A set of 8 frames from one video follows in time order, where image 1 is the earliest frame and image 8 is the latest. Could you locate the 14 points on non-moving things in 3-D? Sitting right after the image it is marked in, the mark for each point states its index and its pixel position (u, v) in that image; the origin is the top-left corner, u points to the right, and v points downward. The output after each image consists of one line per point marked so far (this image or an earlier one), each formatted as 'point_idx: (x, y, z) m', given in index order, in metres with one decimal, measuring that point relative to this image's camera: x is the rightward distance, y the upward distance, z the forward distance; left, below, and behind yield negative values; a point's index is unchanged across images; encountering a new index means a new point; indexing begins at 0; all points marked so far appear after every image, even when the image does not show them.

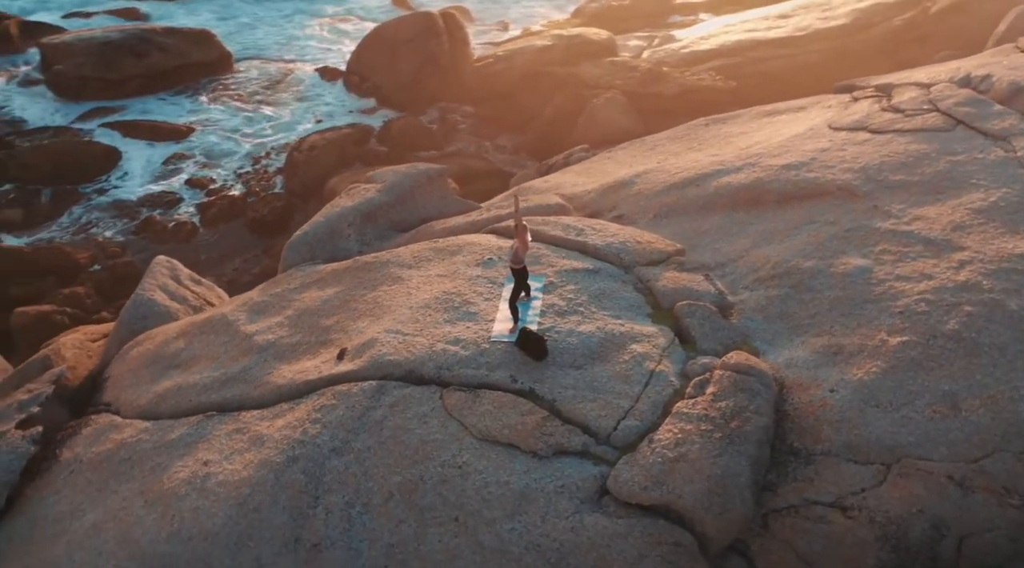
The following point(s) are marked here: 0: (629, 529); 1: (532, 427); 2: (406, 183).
0: (+0.4, -1.0, +2.8) m
1: (+0.1, -0.6, +3.2) m
2: (-1.0, +1.1, +7.5) m
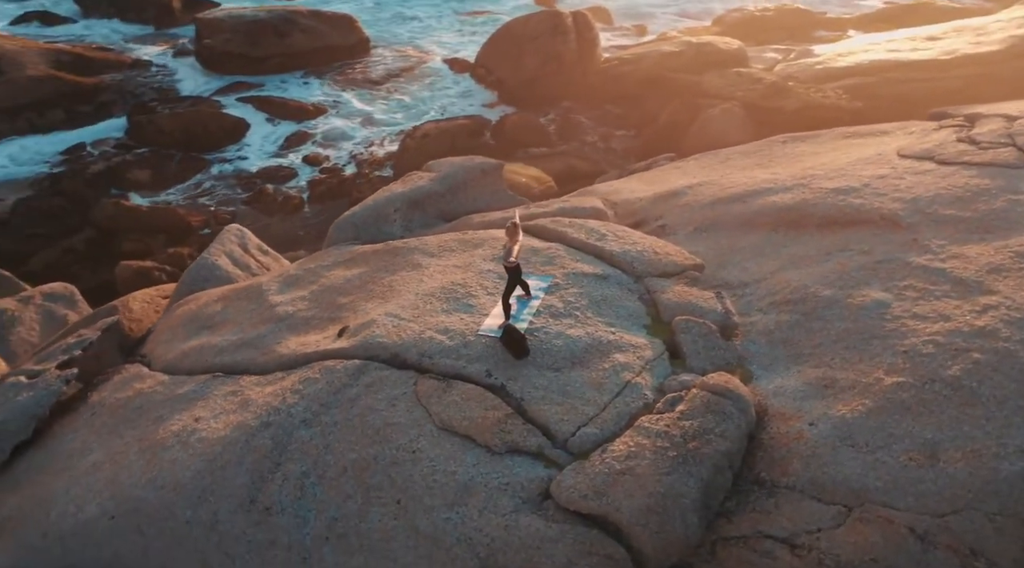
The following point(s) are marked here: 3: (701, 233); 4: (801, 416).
0: (+0.2, -1.0, +2.8) m
1: (-0.1, -0.6, +3.2) m
2: (-0.5, +1.1, +7.5) m
3: (+1.5, +0.4, +5.2) m
4: (+1.3, -0.6, +3.2) m
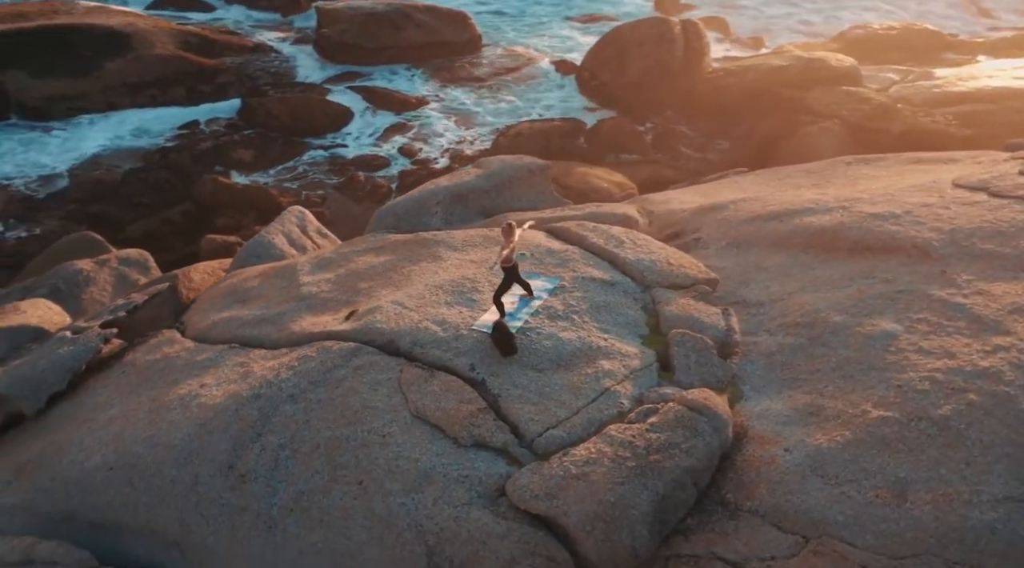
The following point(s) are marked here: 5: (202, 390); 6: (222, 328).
0: (0.0, -1.0, +2.8) m
1: (-0.2, -0.6, +3.2) m
2: (0.0, +1.2, +7.6) m
3: (+1.6, +0.3, +5.1) m
4: (+1.1, -0.7, +3.1) m
5: (-1.7, -0.6, +4.0) m
6: (-2.1, -0.3, +5.3) m
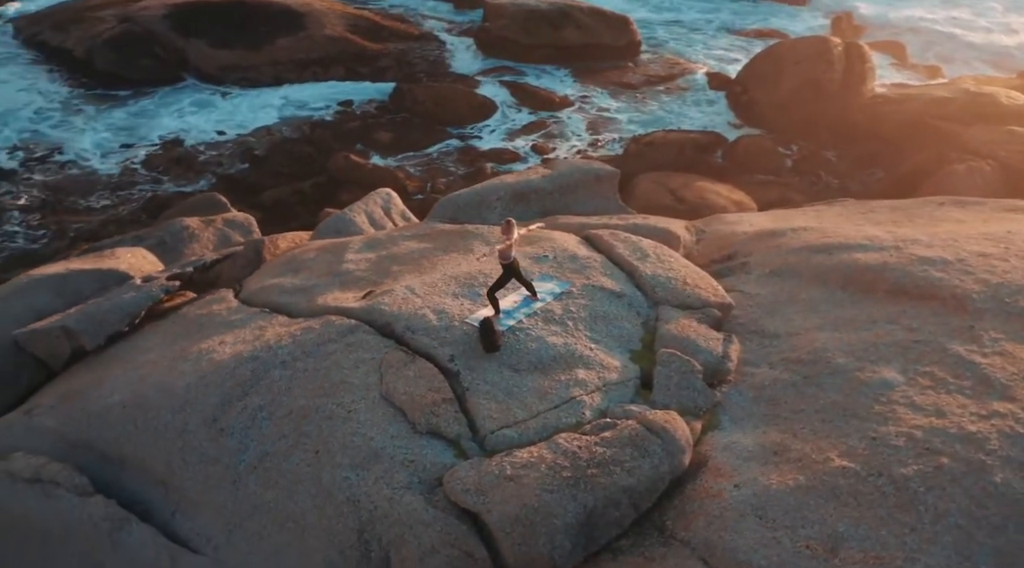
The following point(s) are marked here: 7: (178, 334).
0: (-0.3, -0.9, +2.8) m
1: (-0.4, -0.5, +3.3) m
2: (+0.7, +1.1, +7.6) m
3: (+1.8, +0.1, +4.9) m
4: (+0.9, -0.8, +3.0) m
5: (-1.8, -0.4, +4.3) m
6: (-1.9, -0.1, +5.6) m
7: (-2.4, -0.4, +5.3) m
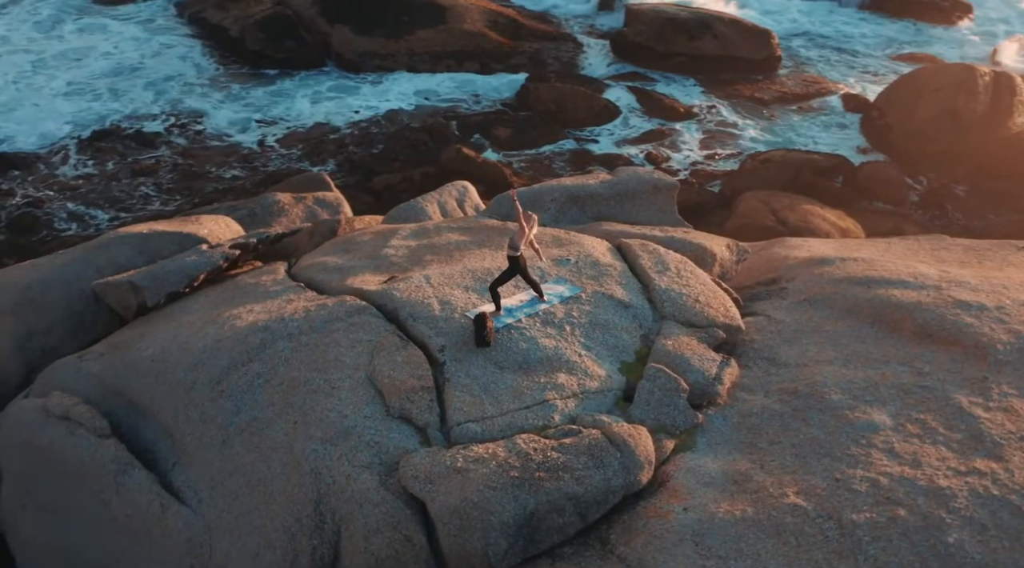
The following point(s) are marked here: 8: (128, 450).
0: (-0.5, -0.9, +2.9) m
1: (-0.5, -0.5, +3.4) m
2: (+1.2, +1.0, +7.5) m
3: (+1.9, -0.1, +4.7) m
4: (+0.7, -0.9, +2.9) m
5: (-1.7, -0.2, +4.6) m
6: (-1.7, +0.1, +5.9) m
7: (-2.3, -0.1, +5.6) m
8: (-2.1, -0.9, +3.9) m
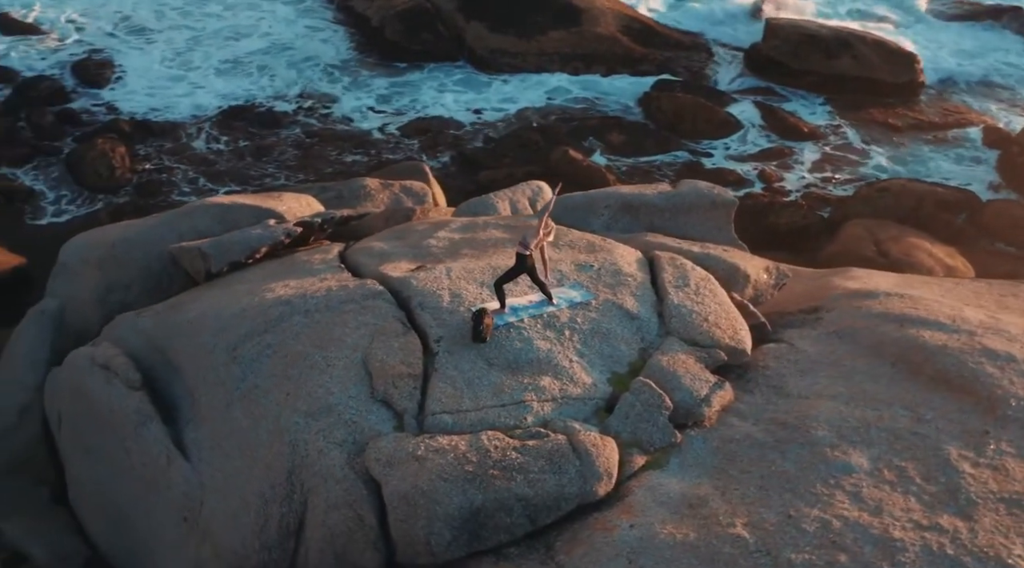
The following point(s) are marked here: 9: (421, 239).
0: (-0.7, -0.8, +3.1) m
1: (-0.6, -0.4, +3.6) m
2: (+1.8, +0.9, +7.4) m
3: (+2.0, -0.3, +4.5) m
4: (+0.5, -0.9, +2.9) m
5: (-1.6, 0.0, +4.9) m
6: (-1.3, +0.3, +6.2) m
7: (-2.0, +0.1, +6.0) m
8: (-2.1, -0.7, +4.3) m
9: (-0.8, +0.4, +6.3) m
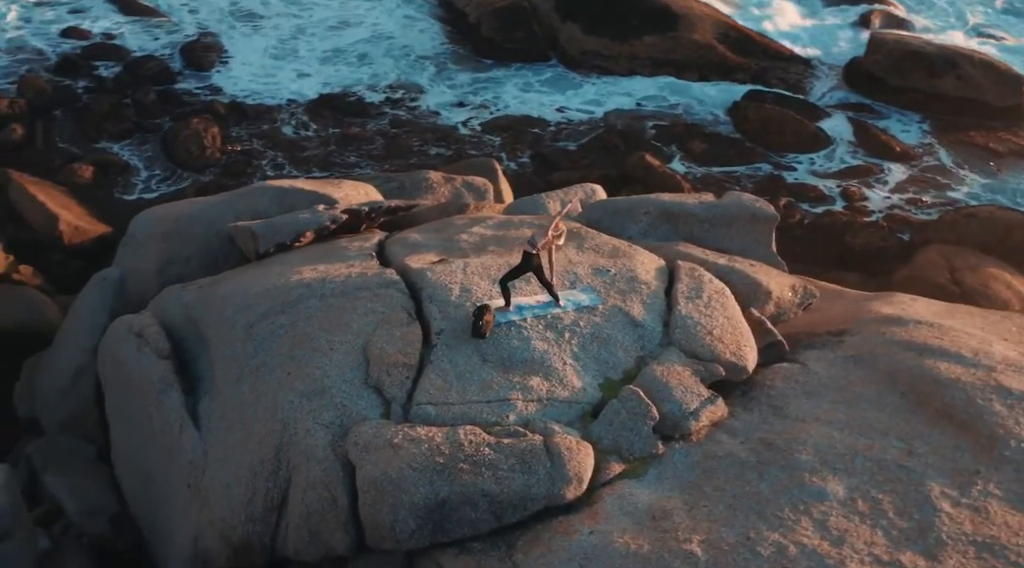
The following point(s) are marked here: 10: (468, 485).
0: (-0.8, -0.8, +3.2) m
1: (-0.6, -0.4, +3.7) m
2: (+2.2, +0.8, +7.2) m
3: (+2.0, -0.5, +4.4) m
4: (+0.3, -1.0, +2.9) m
5: (-1.5, +0.1, +5.1) m
6: (-1.1, +0.4, +6.3) m
7: (-1.8, +0.2, +6.2) m
8: (-2.1, -0.5, +4.5) m
9: (-0.5, +0.4, +6.4) m
10: (-0.2, -0.8, +3.0) m
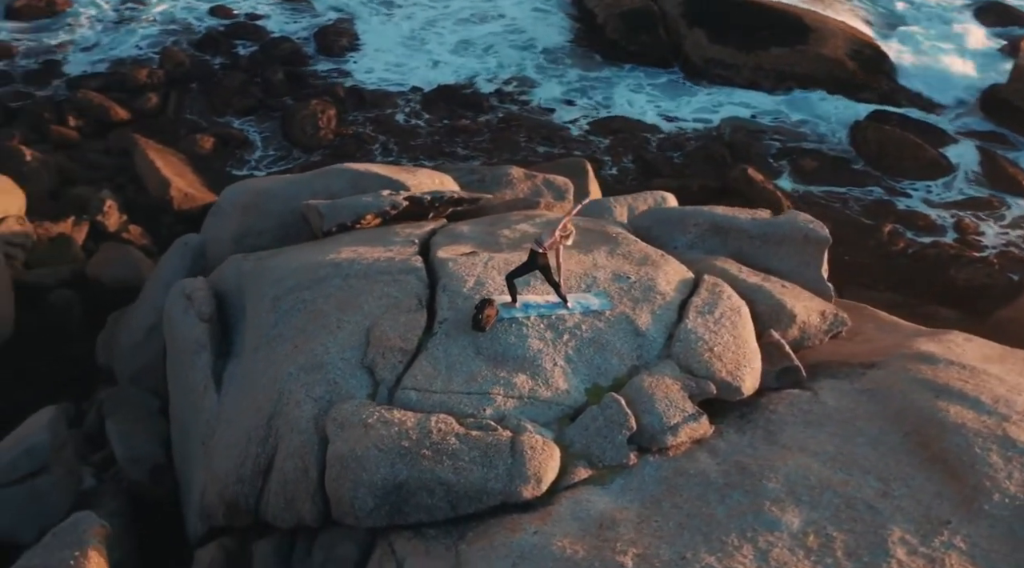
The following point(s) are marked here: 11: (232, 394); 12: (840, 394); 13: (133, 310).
0: (-1.0, -0.7, +3.4) m
1: (-0.7, -0.3, +3.8) m
2: (+2.7, +0.6, +7.0) m
3: (+2.1, -0.6, +4.2) m
4: (+0.1, -1.0, +3.0) m
5: (-1.3, +0.2, +5.3) m
6: (-0.7, +0.5, +6.5) m
7: (-1.4, +0.4, +6.5) m
8: (-2.0, -0.3, +4.9) m
9: (-0.1, +0.5, +6.5) m
10: (-0.4, -0.8, +3.1) m
11: (-1.6, -0.6, +4.2) m
12: (+2.0, -0.7, +4.2) m
13: (-3.5, -0.2, +6.6) m
